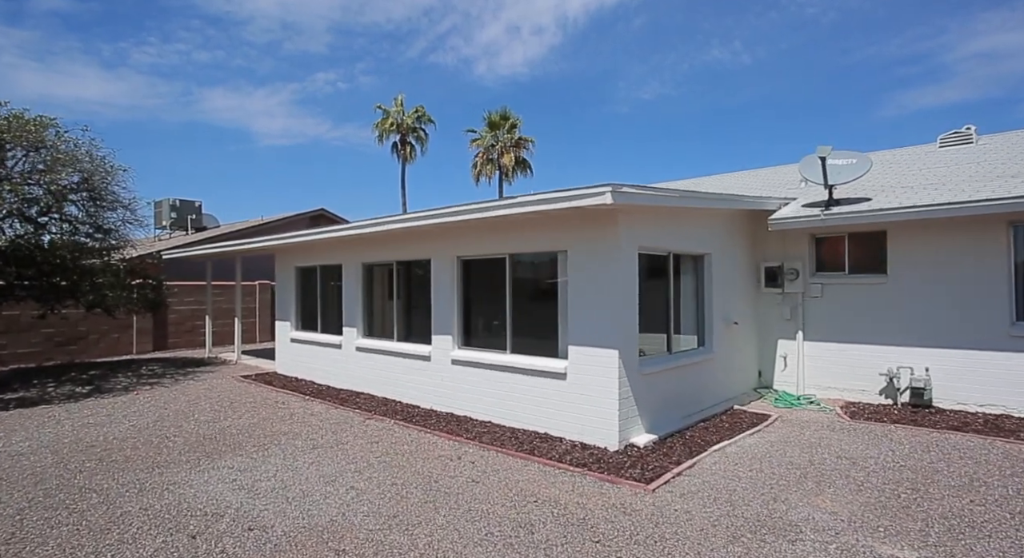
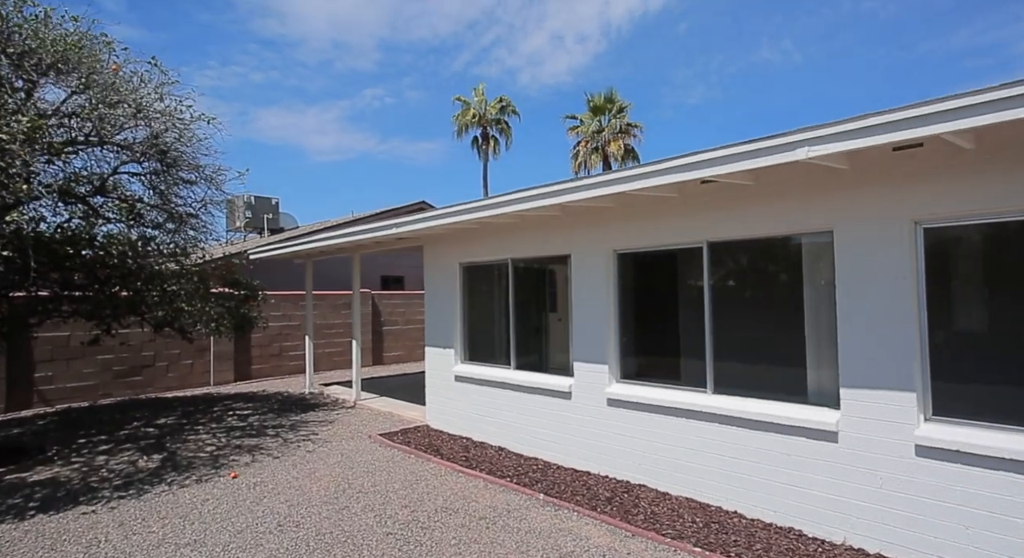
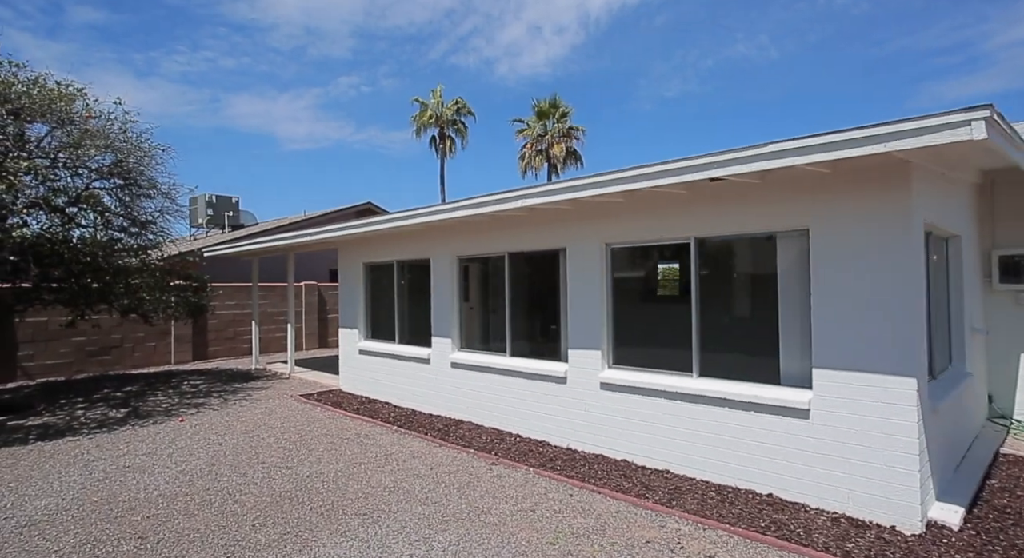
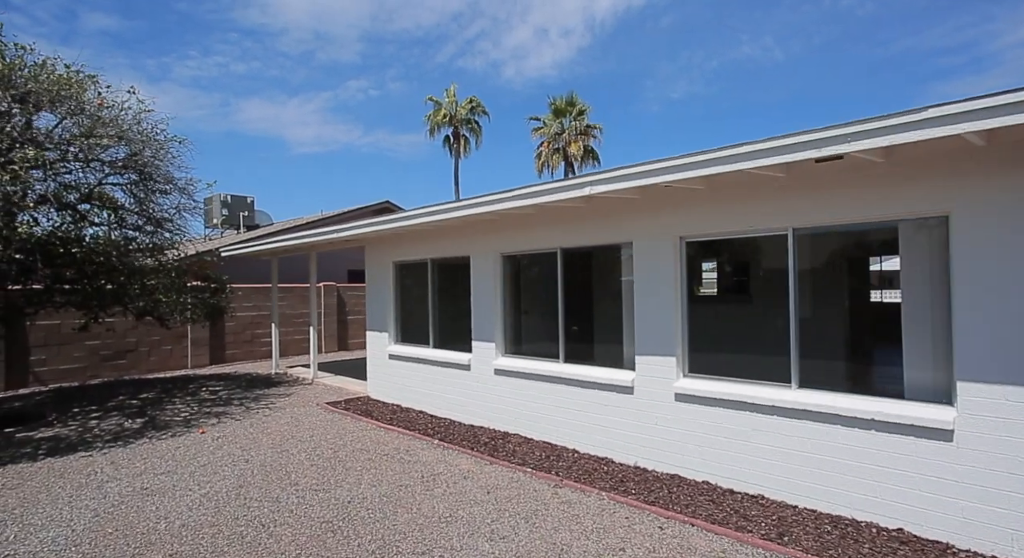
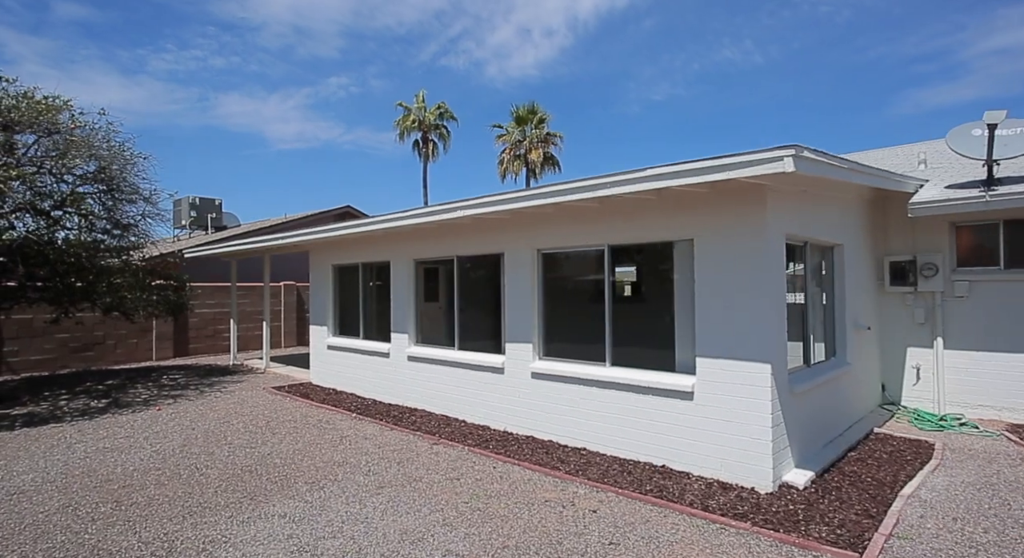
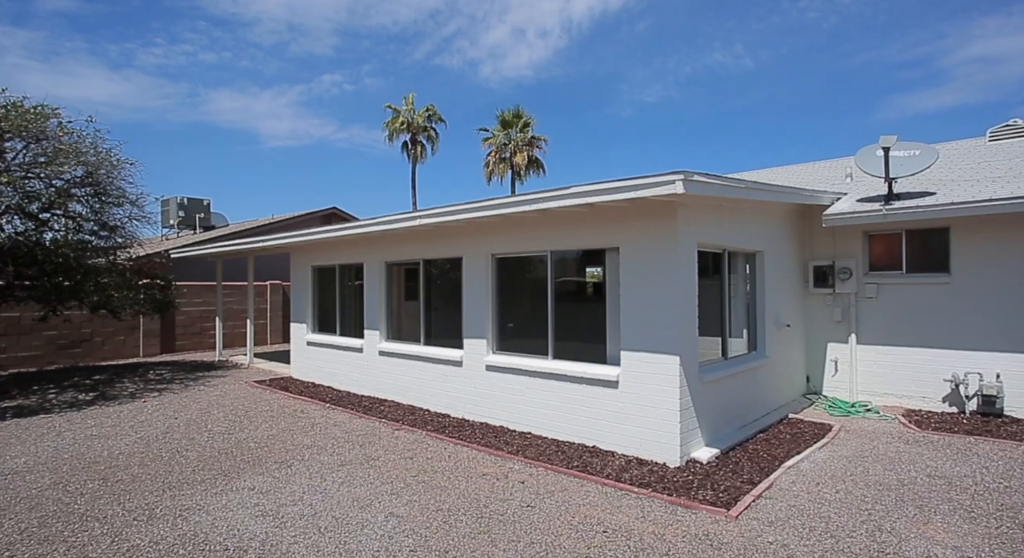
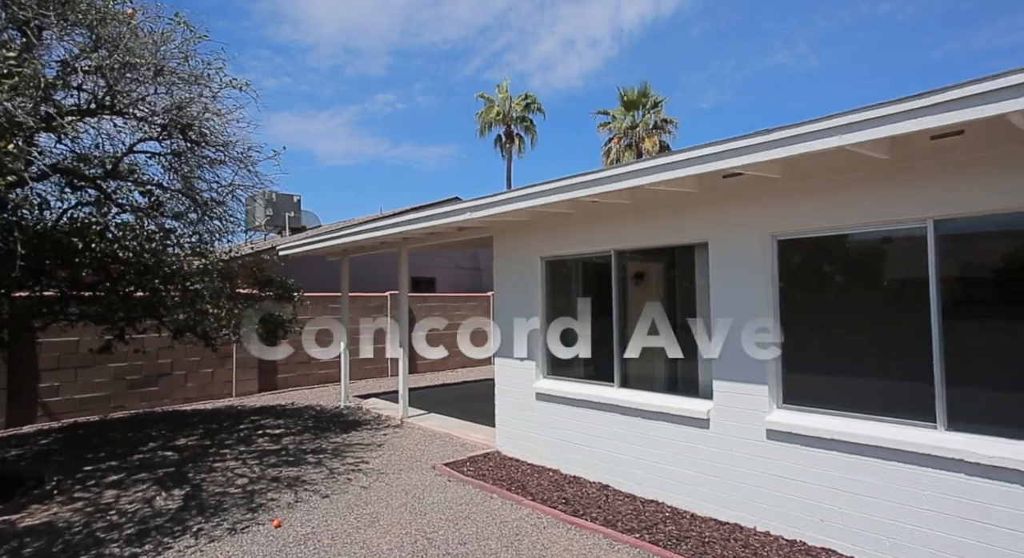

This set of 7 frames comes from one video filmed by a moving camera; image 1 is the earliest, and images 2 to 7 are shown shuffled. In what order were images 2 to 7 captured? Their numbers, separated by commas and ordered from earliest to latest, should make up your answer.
6, 5, 3, 4, 2, 7
